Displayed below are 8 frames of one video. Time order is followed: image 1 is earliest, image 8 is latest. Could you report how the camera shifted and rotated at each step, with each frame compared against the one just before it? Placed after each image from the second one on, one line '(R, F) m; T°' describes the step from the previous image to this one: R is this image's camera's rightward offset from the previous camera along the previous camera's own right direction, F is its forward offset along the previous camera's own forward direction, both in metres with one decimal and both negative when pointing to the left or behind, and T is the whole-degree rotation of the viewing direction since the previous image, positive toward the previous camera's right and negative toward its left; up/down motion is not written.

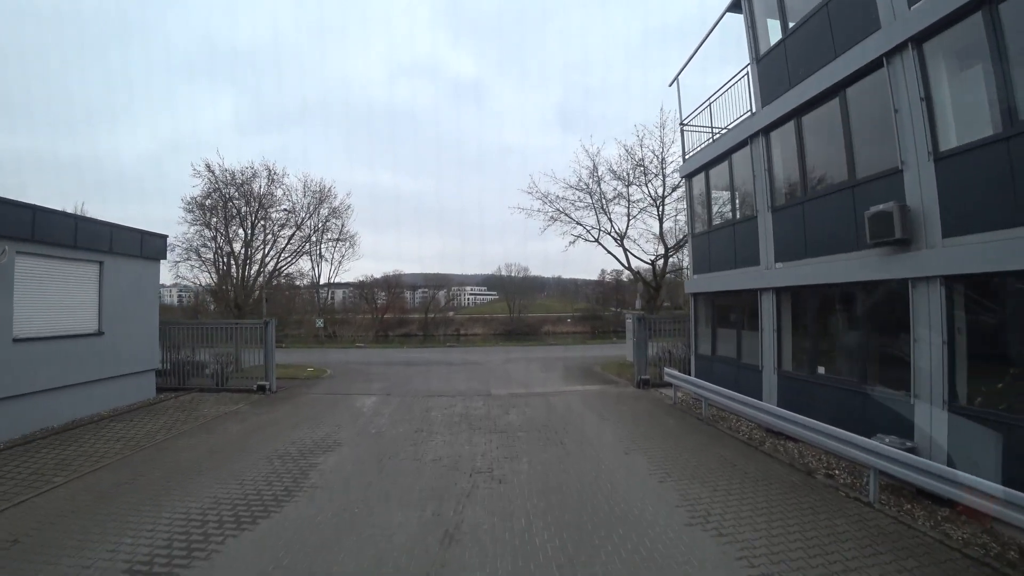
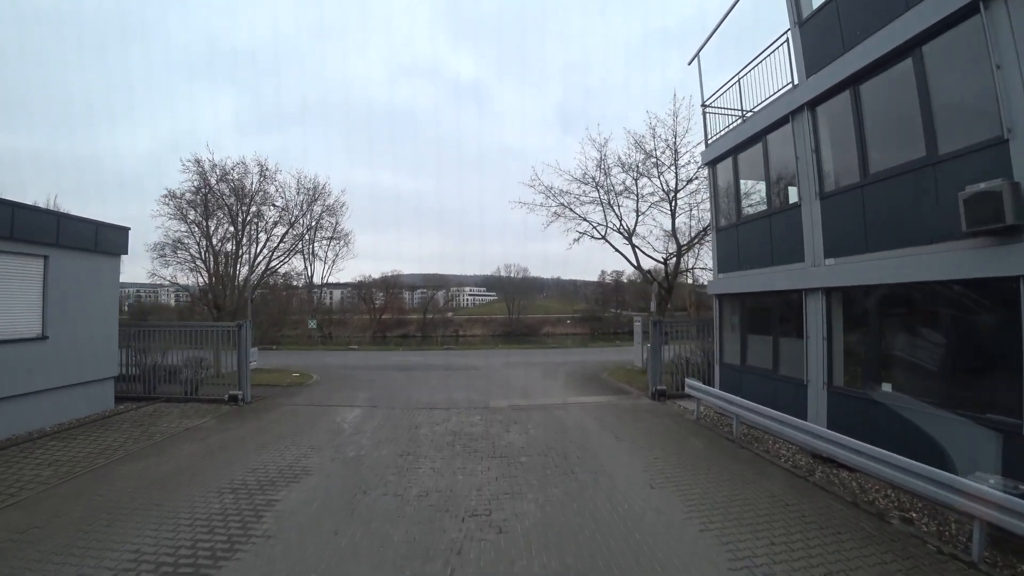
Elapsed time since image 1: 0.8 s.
(0.0, +1.3) m; 0°
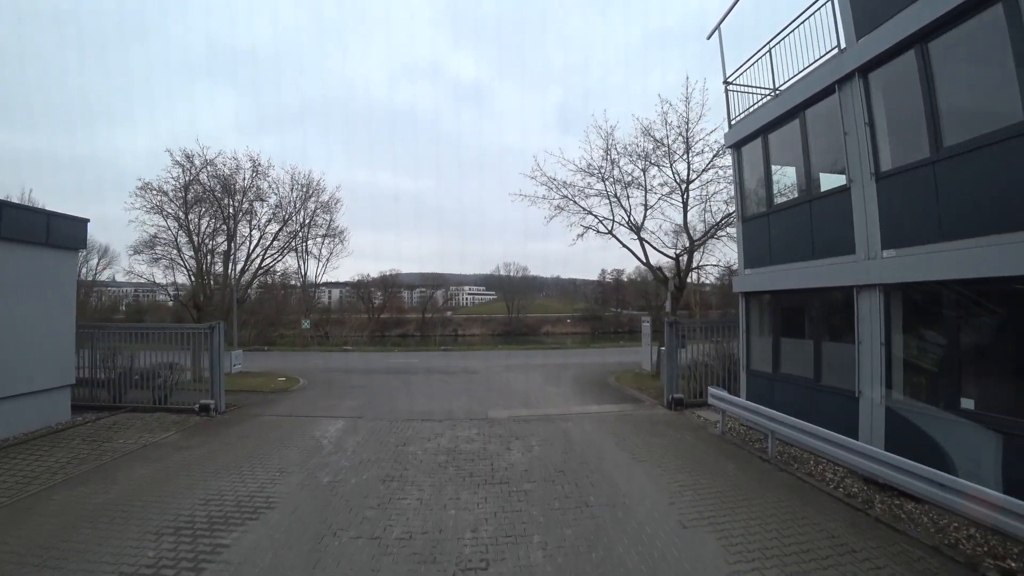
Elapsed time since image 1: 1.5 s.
(0.0, +1.1) m; 0°
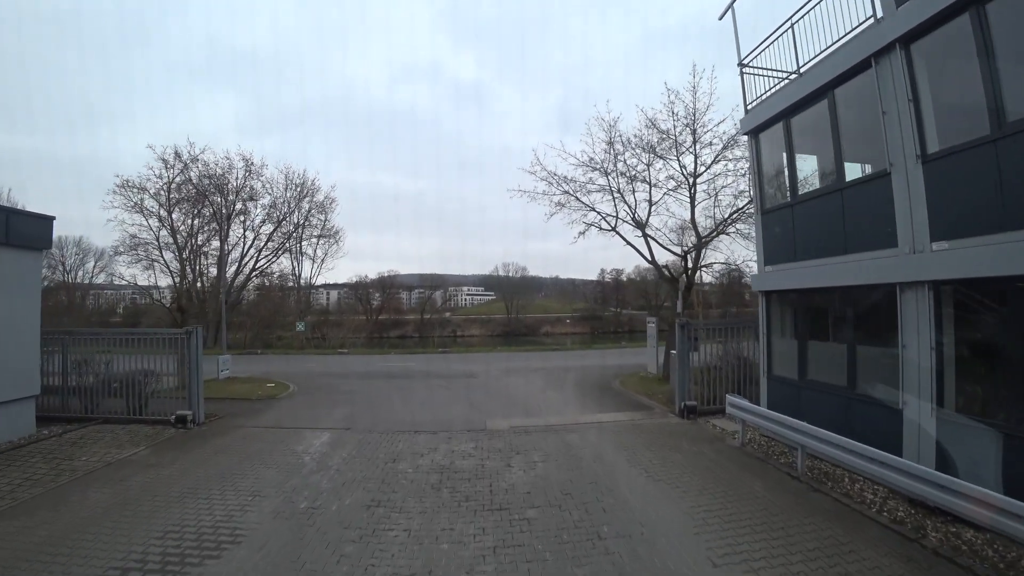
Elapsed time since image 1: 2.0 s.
(0.0, +0.7) m; 0°
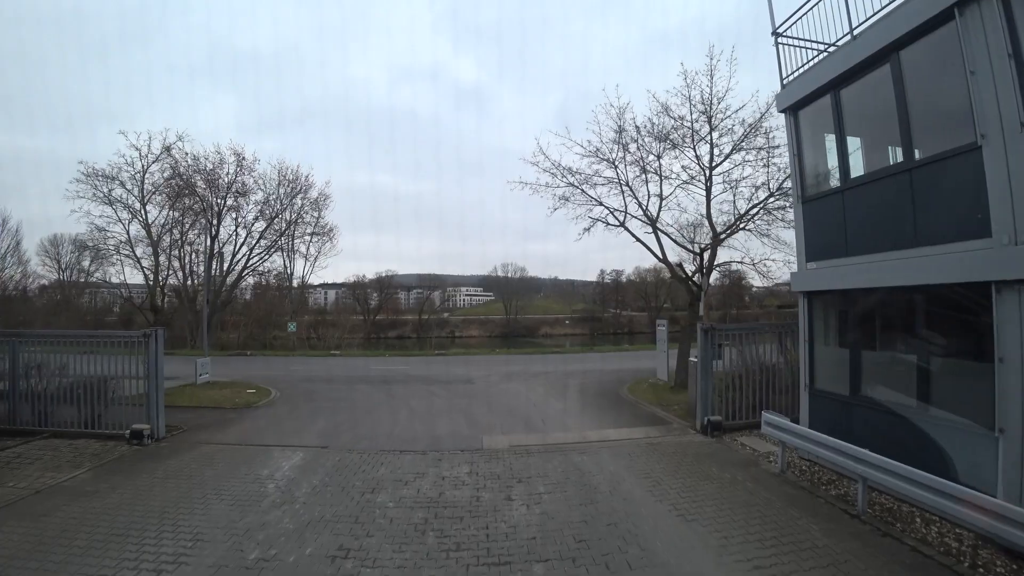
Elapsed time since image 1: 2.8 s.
(0.0, +1.1) m; 0°
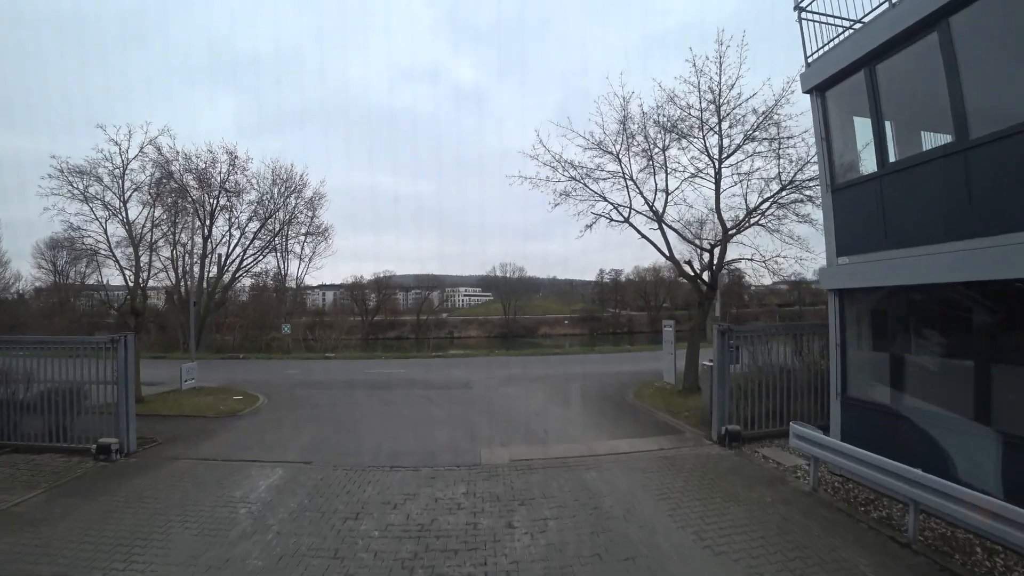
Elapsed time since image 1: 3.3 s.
(0.0, +0.7) m; 0°
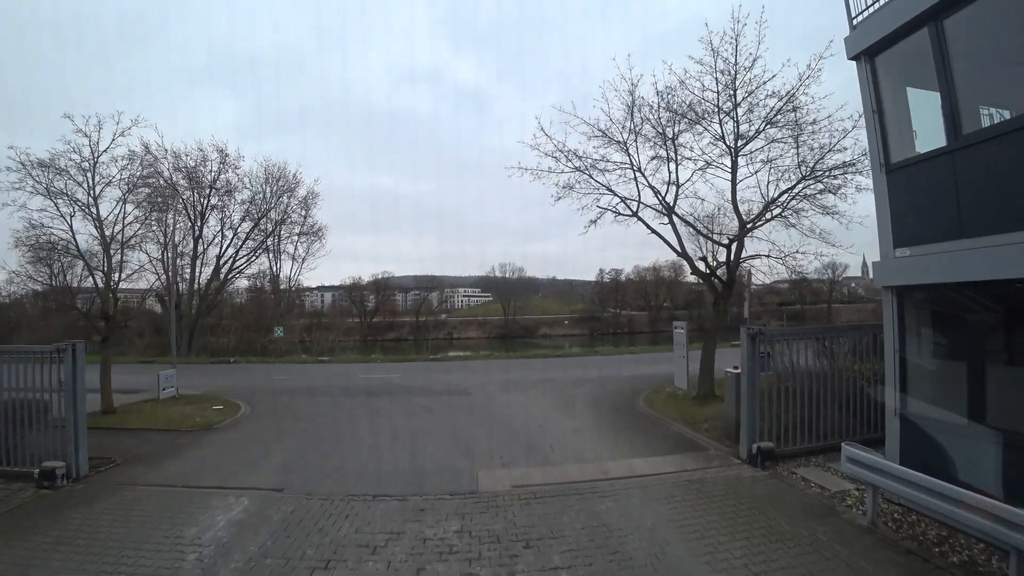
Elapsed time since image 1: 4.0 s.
(0.0, +0.9) m; 0°
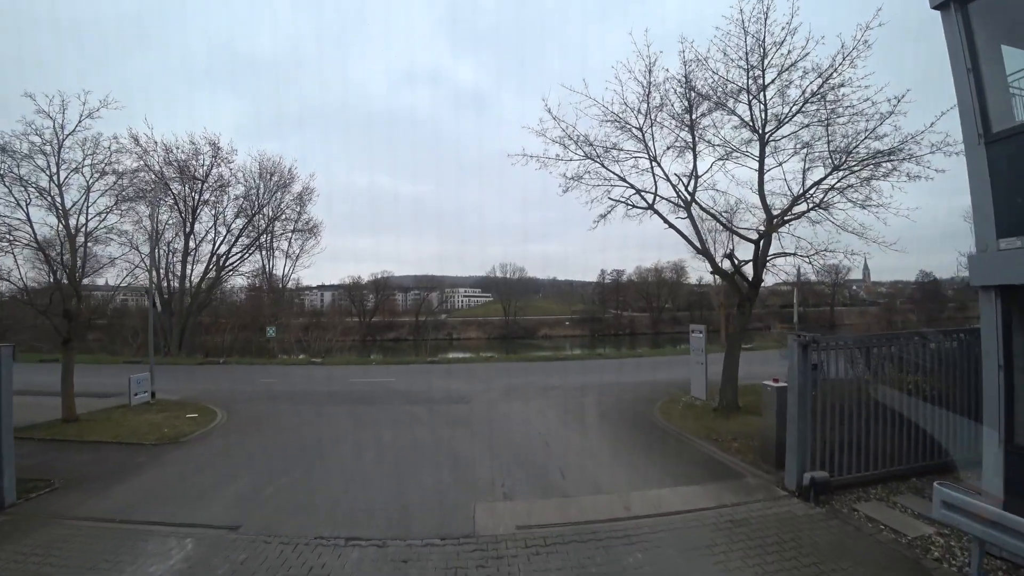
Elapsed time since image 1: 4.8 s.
(-0.1, +1.1) m; 0°
